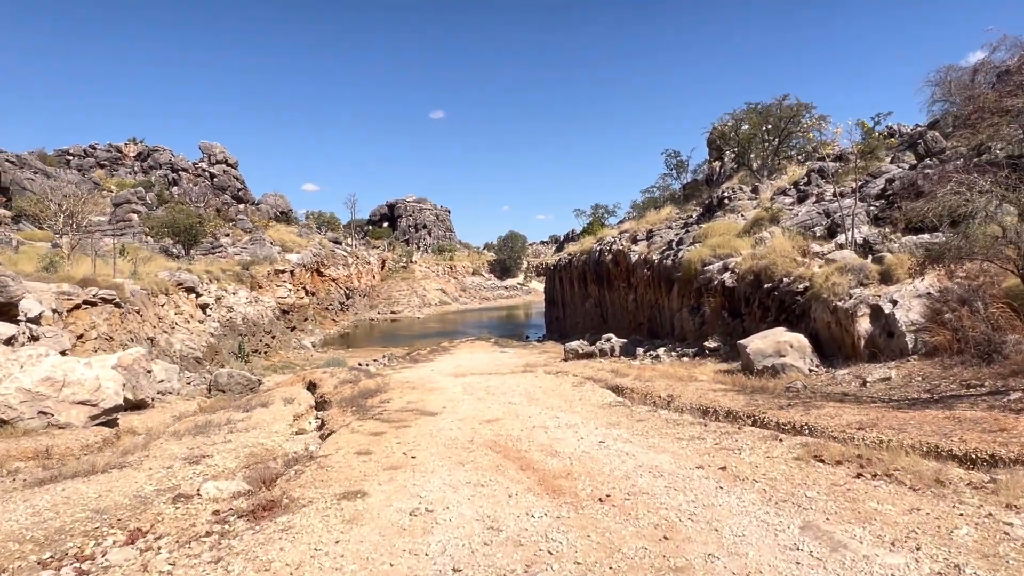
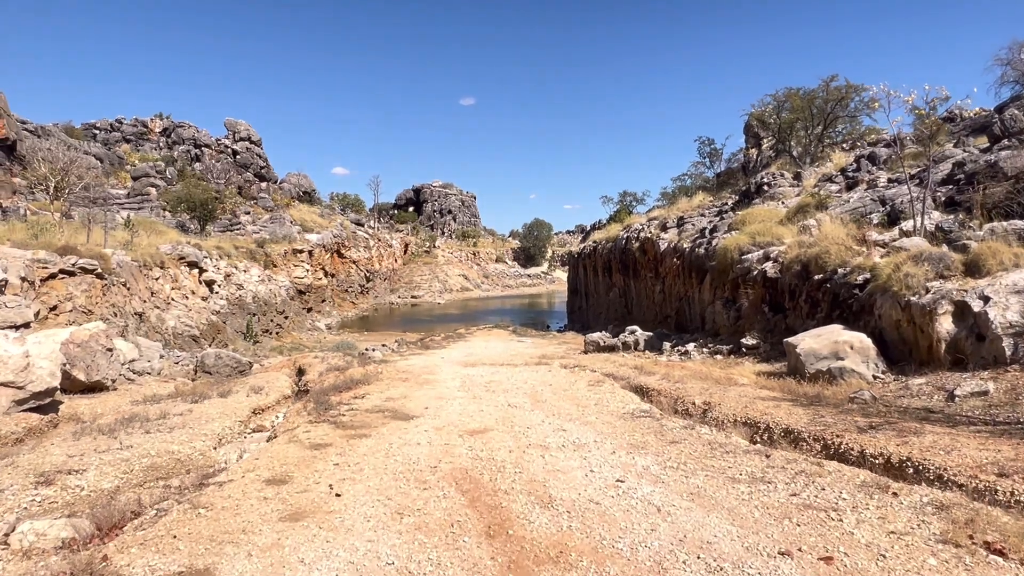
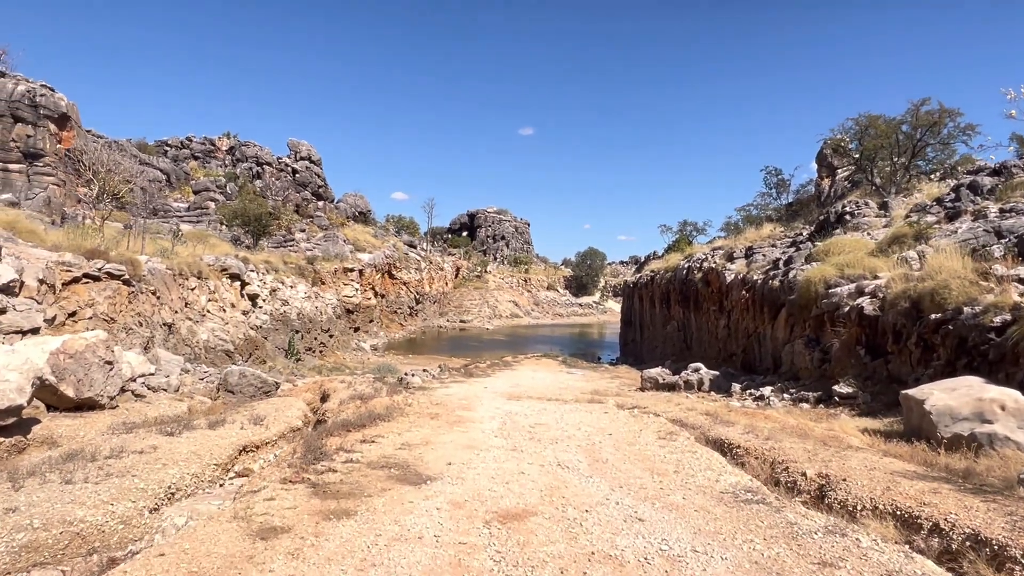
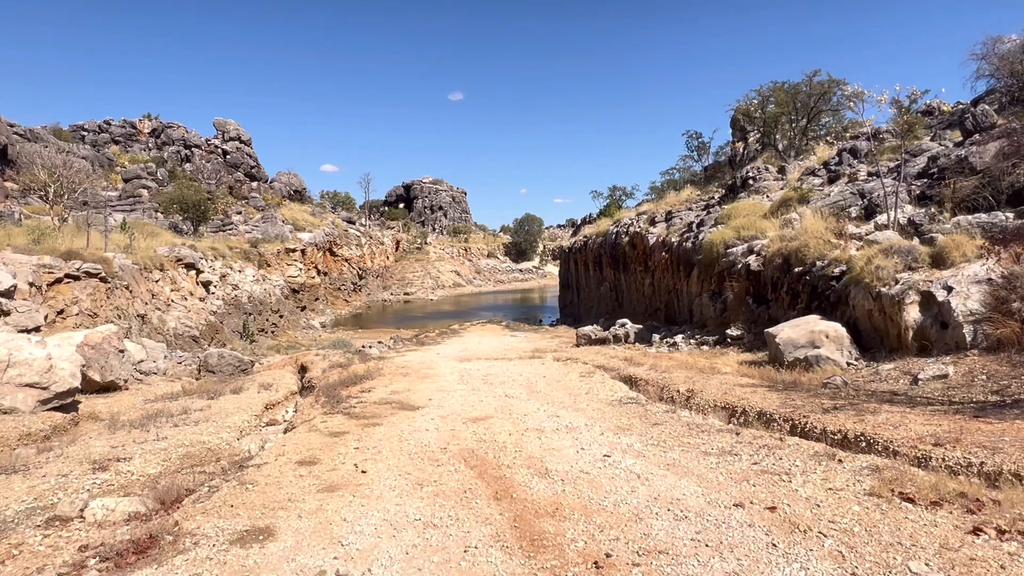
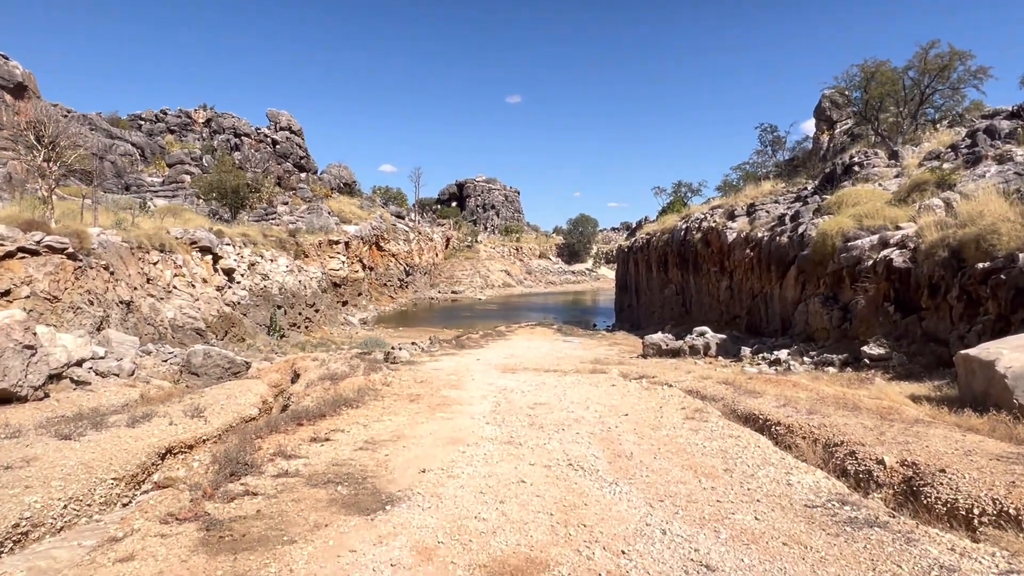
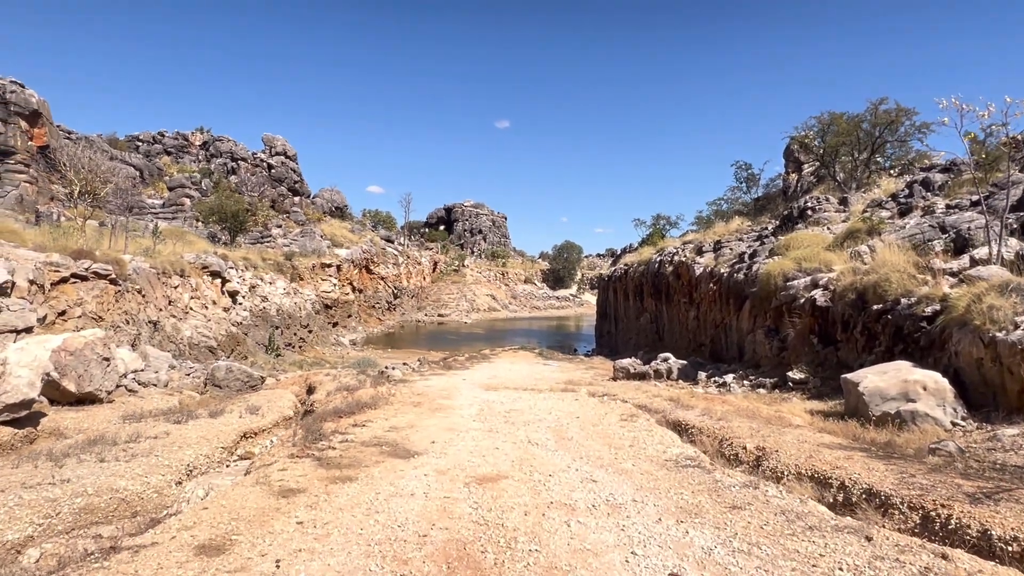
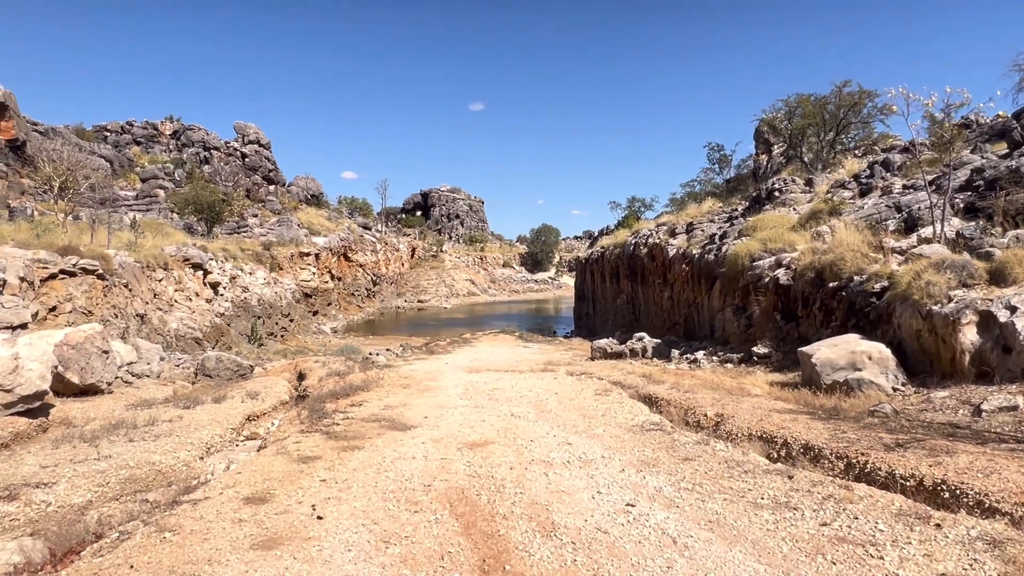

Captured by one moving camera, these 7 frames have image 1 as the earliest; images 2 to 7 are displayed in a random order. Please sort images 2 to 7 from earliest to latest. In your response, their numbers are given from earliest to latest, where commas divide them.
4, 2, 7, 6, 3, 5
